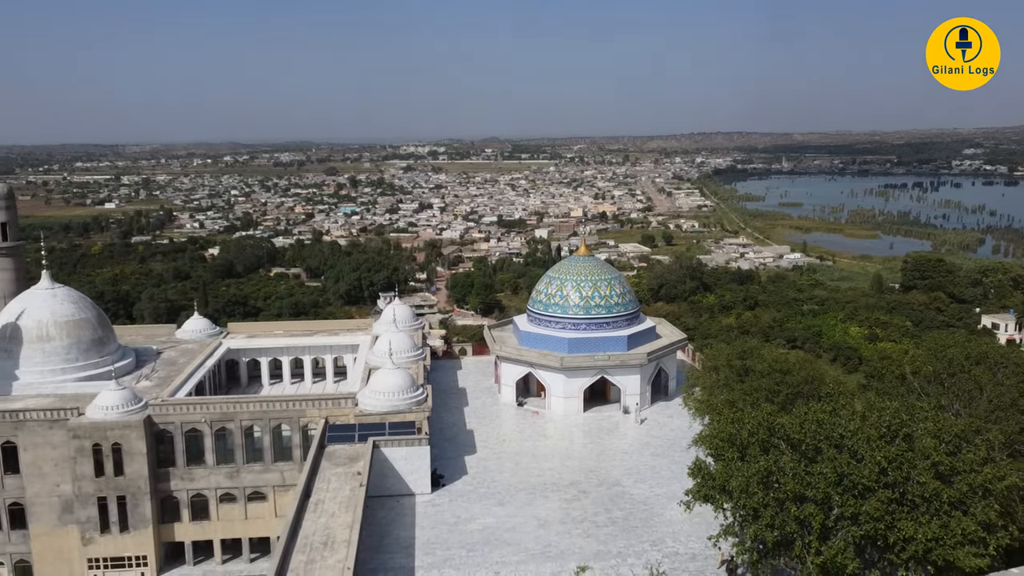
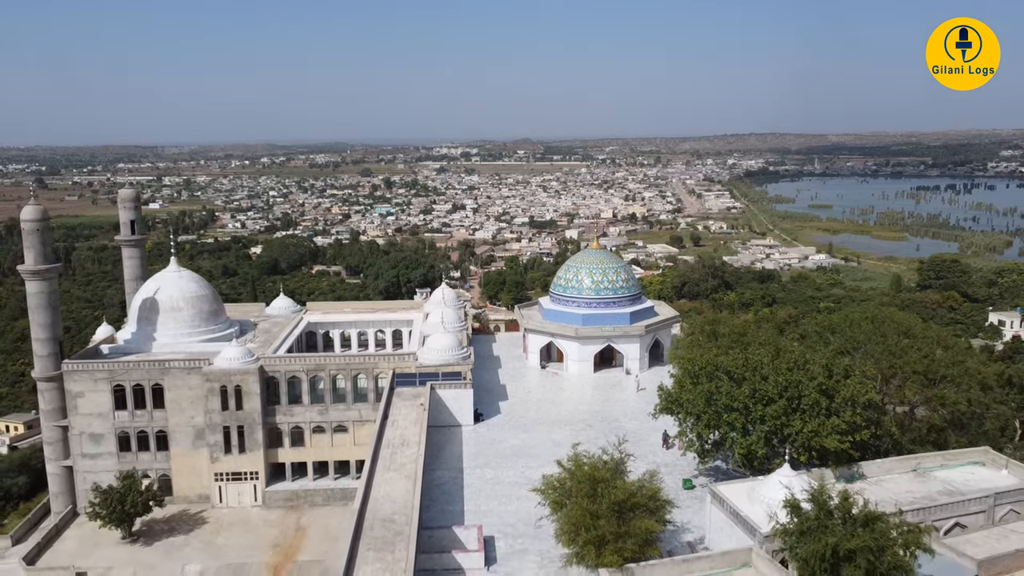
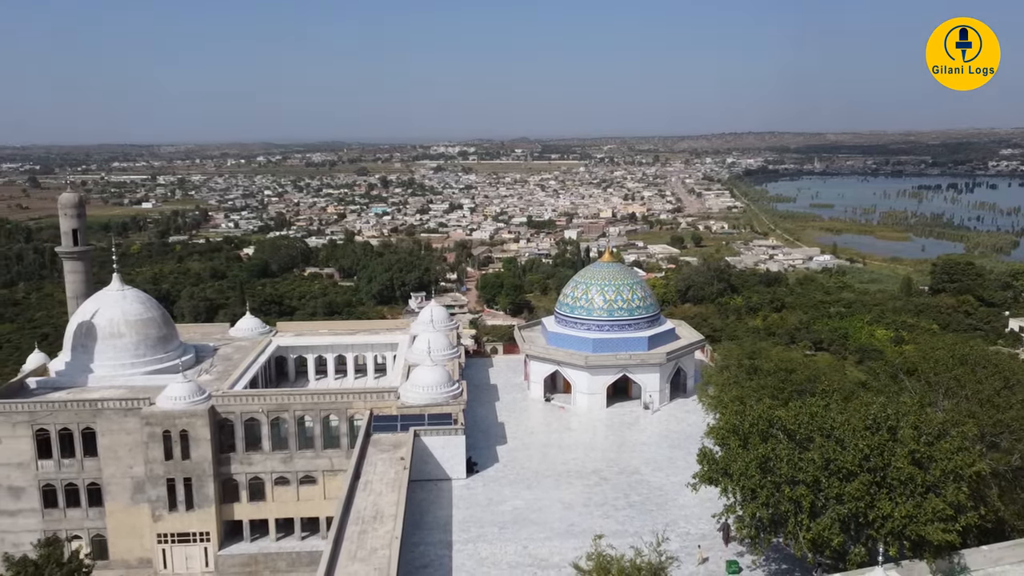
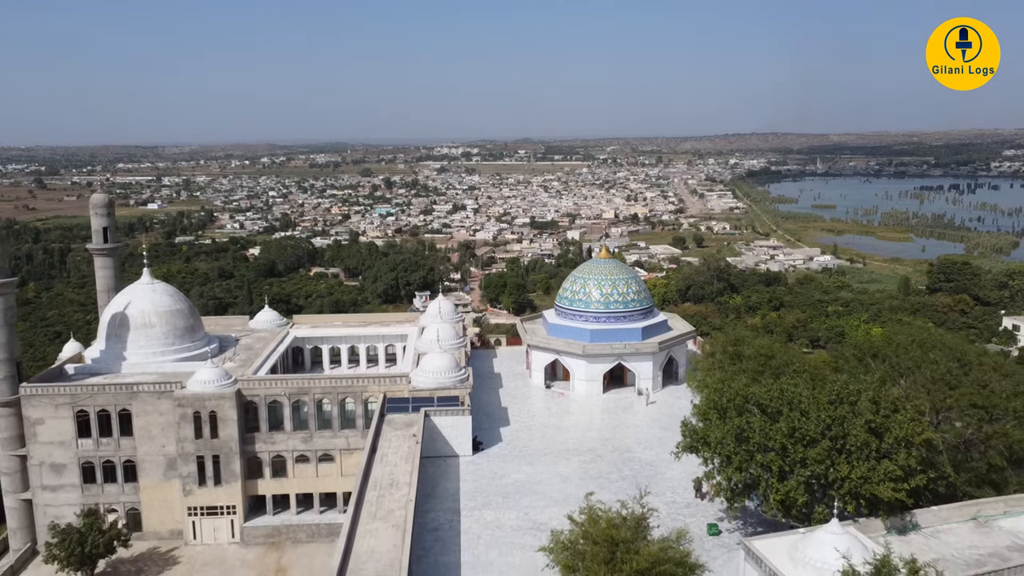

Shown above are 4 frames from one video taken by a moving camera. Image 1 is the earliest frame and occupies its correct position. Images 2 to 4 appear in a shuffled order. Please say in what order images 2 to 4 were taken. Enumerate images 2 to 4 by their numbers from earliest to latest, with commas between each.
3, 4, 2
